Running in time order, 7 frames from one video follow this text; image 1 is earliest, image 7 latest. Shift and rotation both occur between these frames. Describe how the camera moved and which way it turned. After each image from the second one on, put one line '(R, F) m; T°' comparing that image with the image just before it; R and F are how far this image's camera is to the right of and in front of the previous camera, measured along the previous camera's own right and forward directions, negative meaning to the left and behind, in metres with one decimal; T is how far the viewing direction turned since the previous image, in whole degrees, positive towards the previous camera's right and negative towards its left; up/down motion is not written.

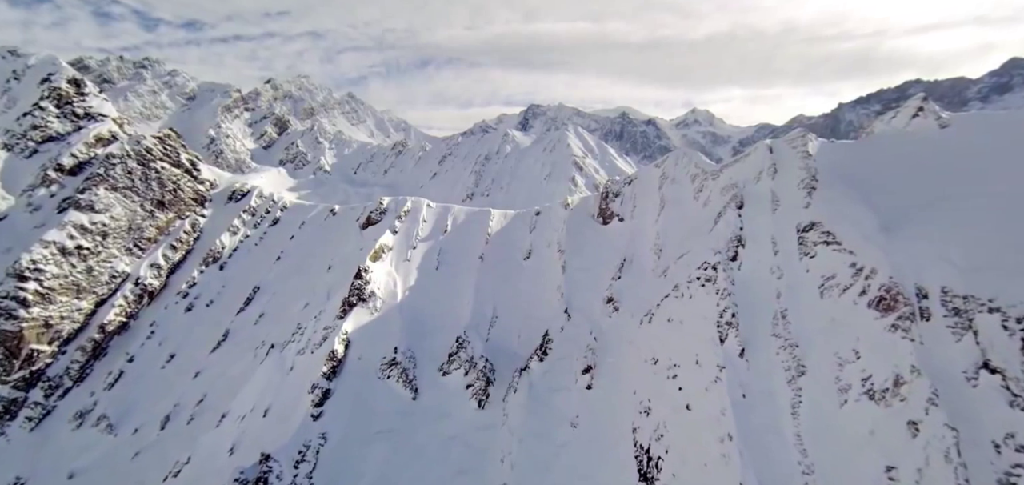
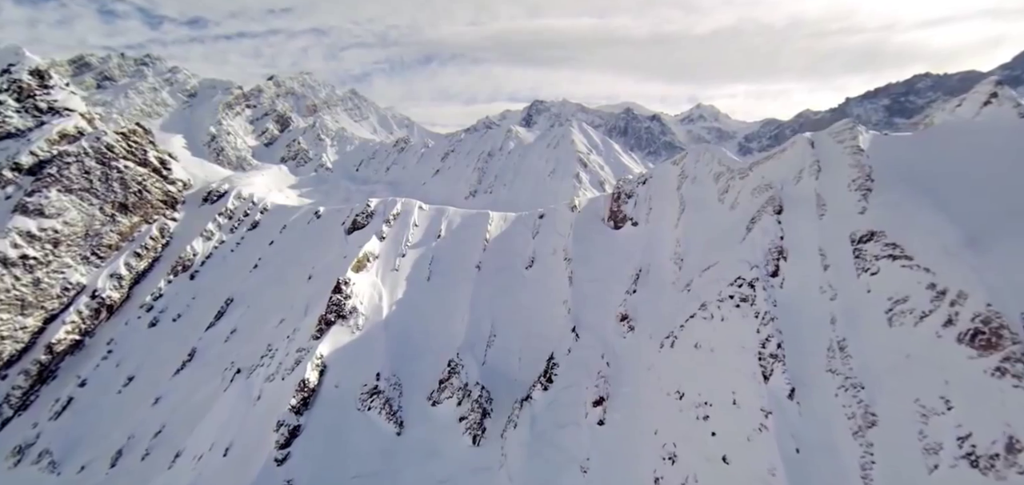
(+0.5, +7.0) m; -1°
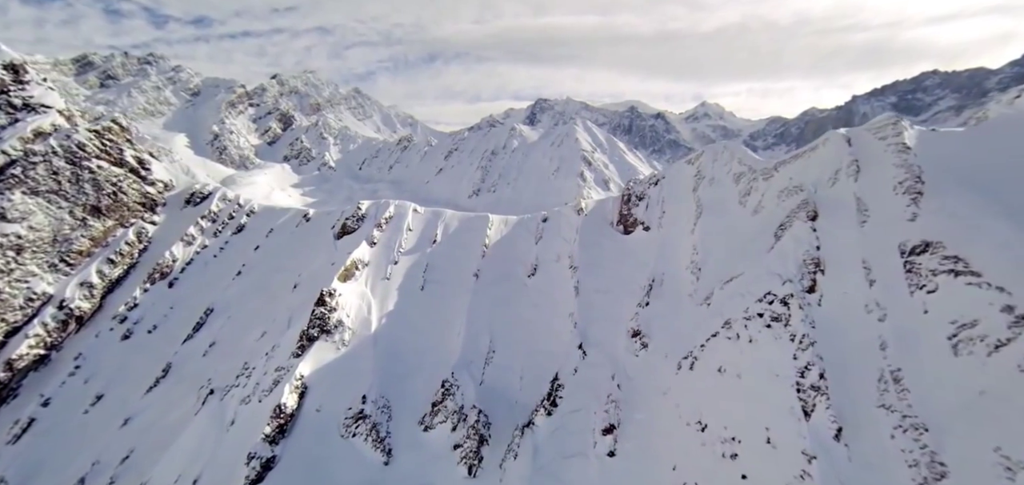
(+0.3, +4.5) m; 0°
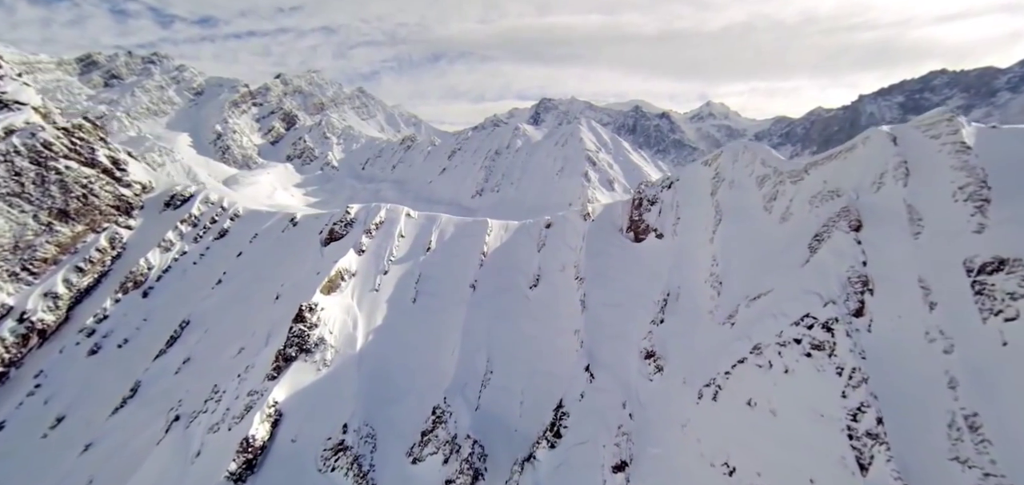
(+0.4, +4.6) m; 0°
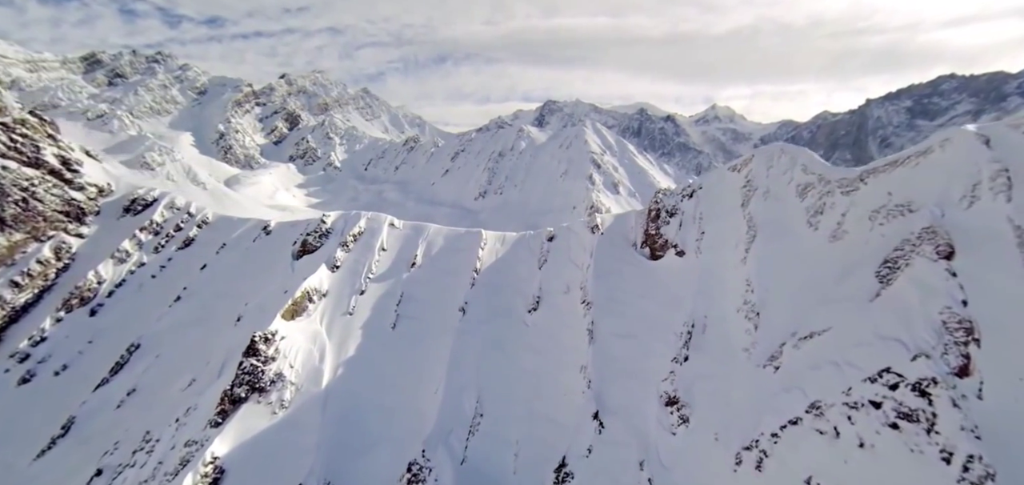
(+0.7, +6.8) m; 0°
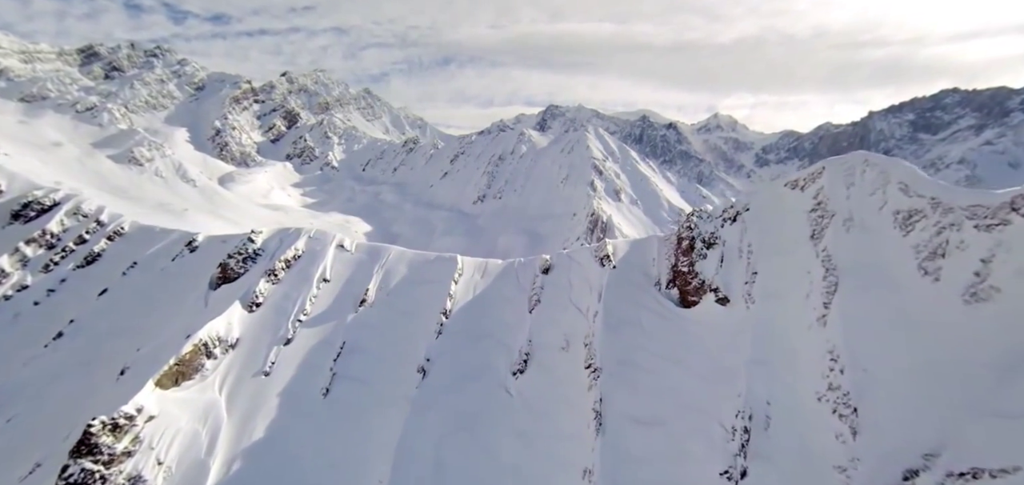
(+1.3, +11.5) m; 0°
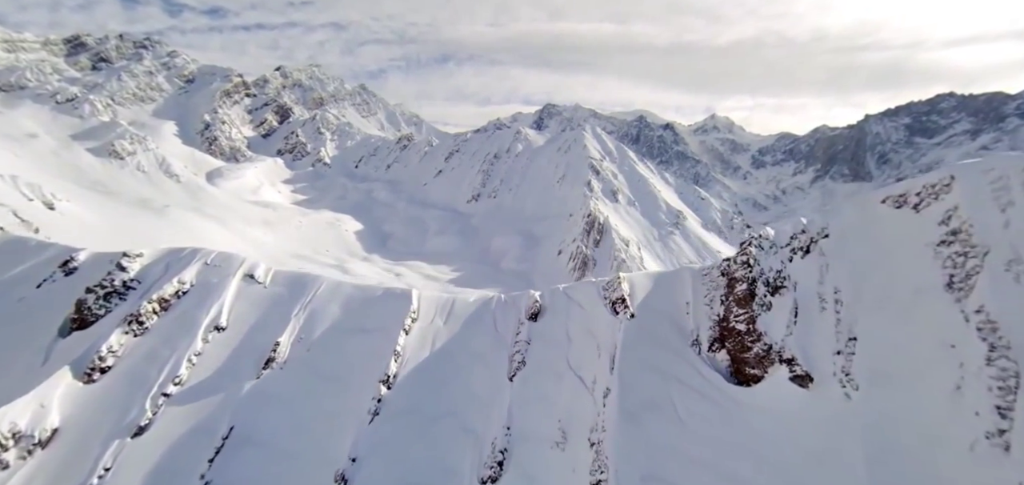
(+1.3, +10.9) m; 0°
